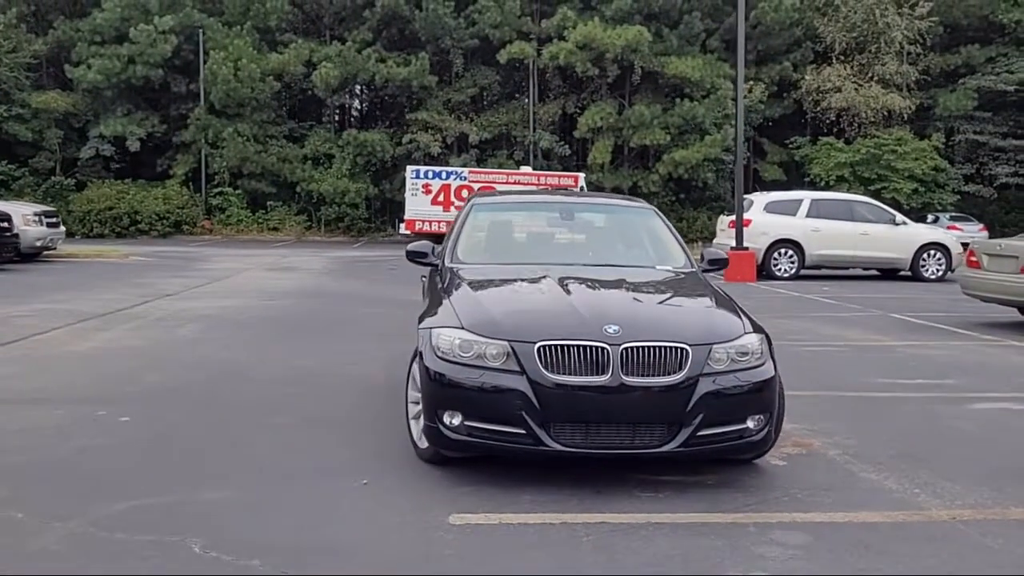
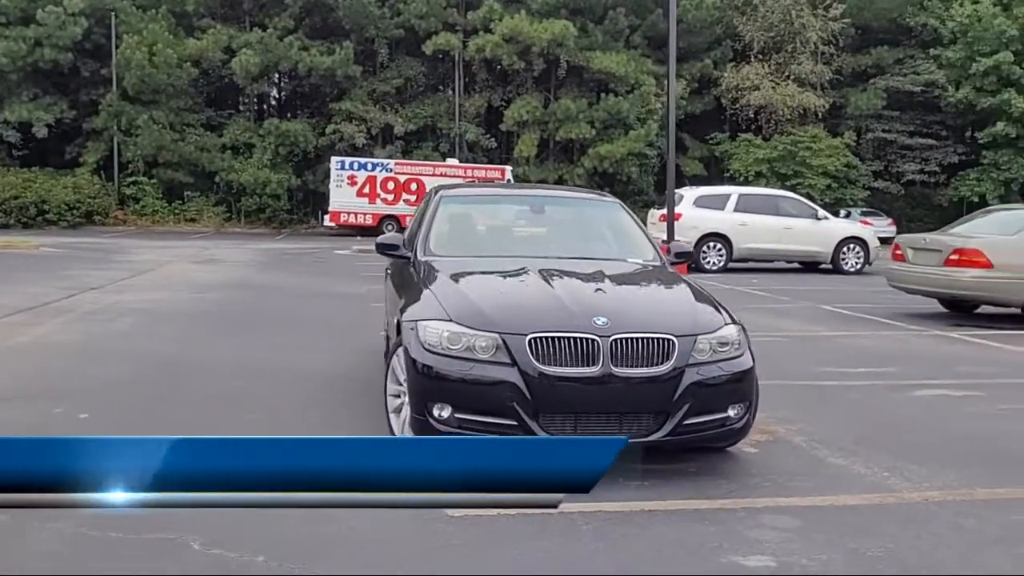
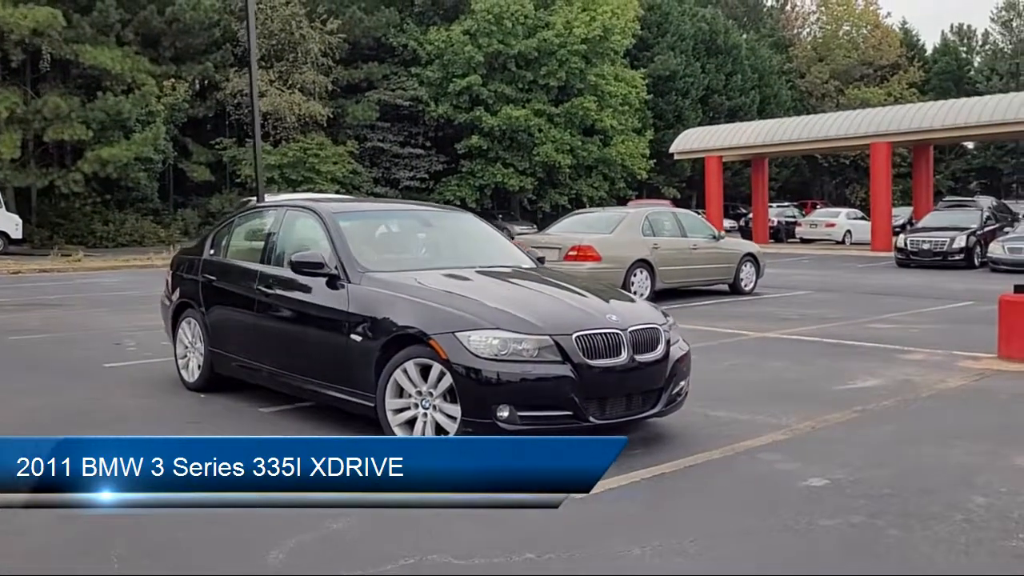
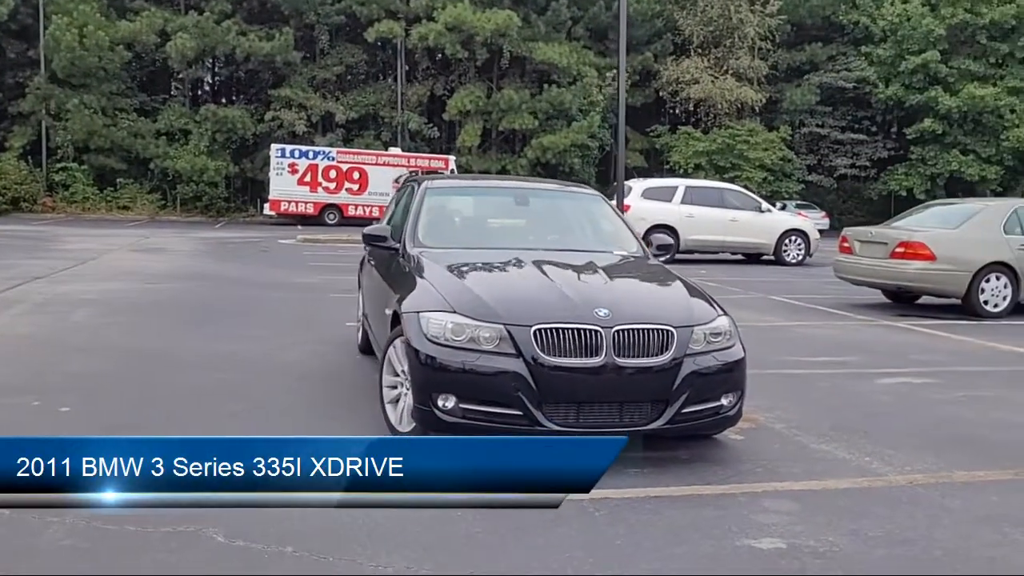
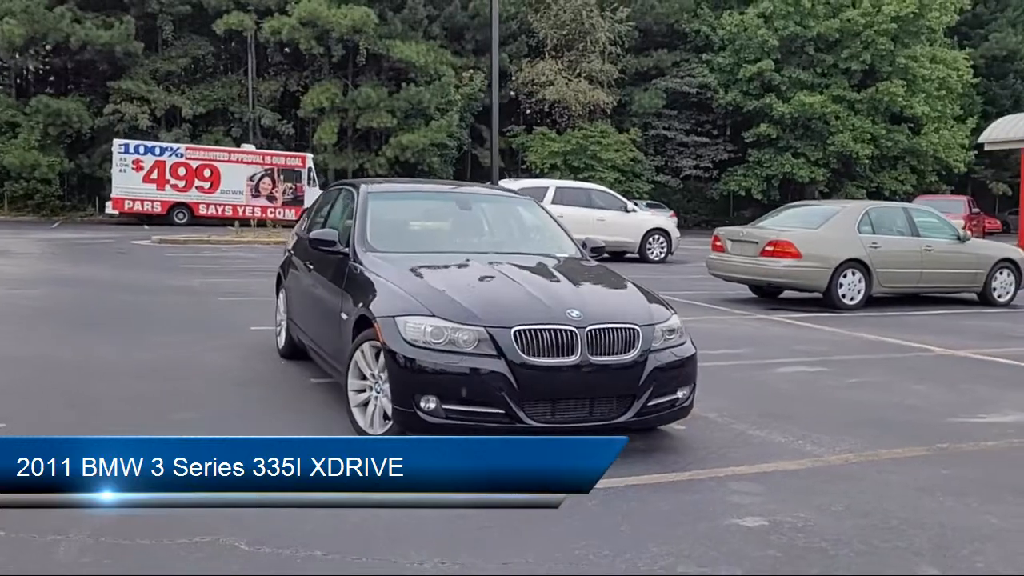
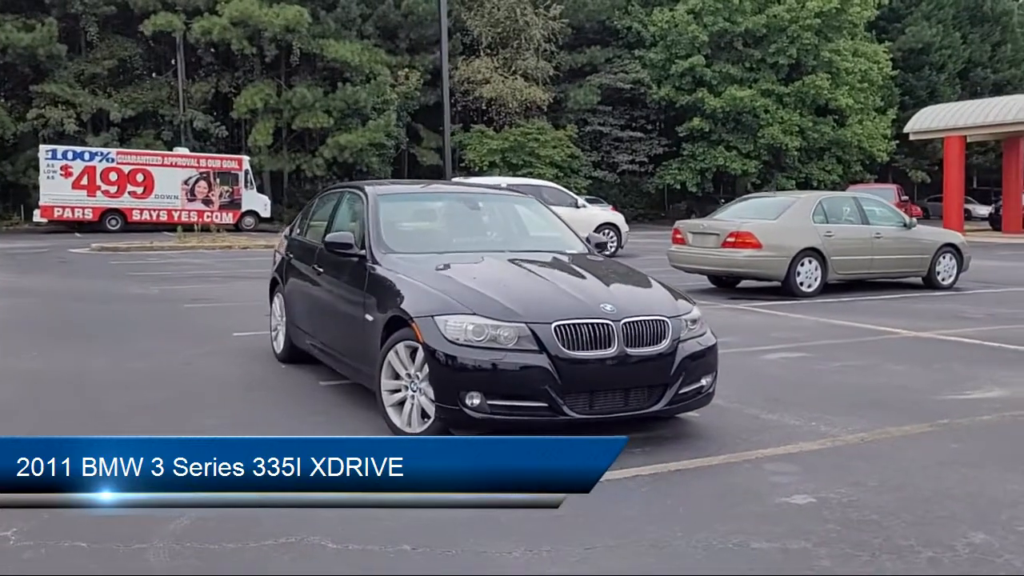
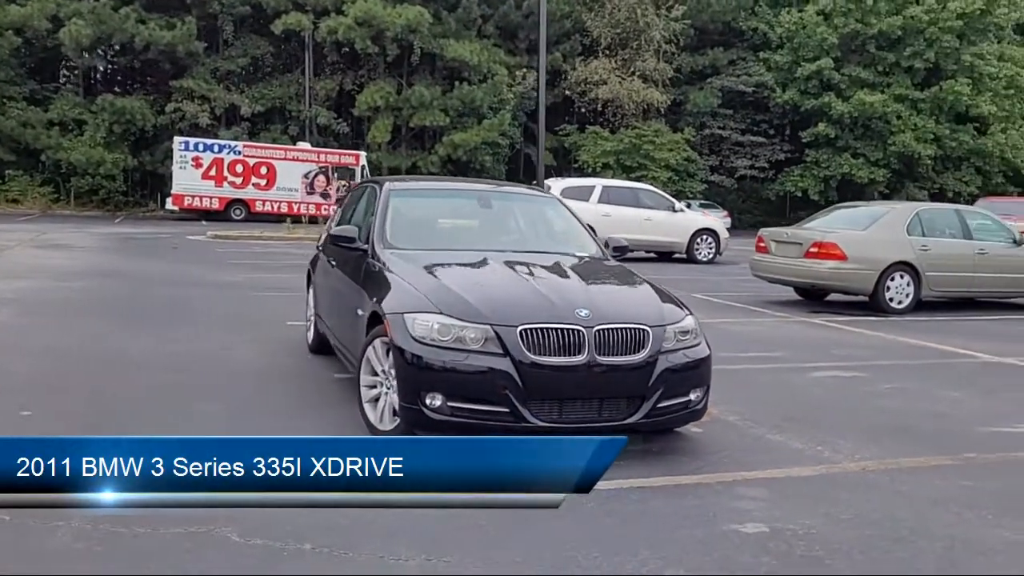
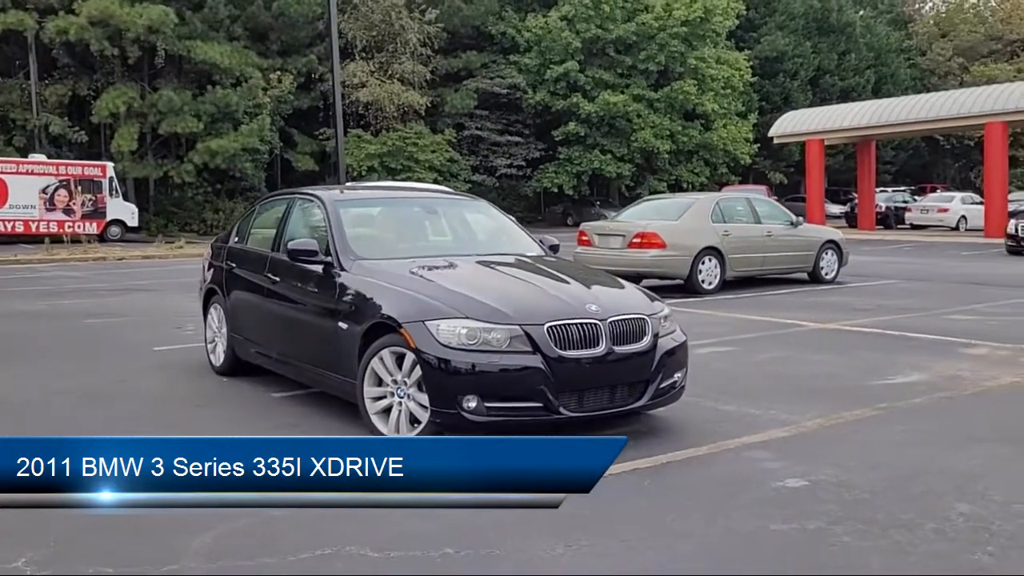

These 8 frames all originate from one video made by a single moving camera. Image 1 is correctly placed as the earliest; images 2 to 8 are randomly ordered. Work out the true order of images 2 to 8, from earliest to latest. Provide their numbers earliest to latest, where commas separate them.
2, 4, 7, 5, 6, 8, 3
